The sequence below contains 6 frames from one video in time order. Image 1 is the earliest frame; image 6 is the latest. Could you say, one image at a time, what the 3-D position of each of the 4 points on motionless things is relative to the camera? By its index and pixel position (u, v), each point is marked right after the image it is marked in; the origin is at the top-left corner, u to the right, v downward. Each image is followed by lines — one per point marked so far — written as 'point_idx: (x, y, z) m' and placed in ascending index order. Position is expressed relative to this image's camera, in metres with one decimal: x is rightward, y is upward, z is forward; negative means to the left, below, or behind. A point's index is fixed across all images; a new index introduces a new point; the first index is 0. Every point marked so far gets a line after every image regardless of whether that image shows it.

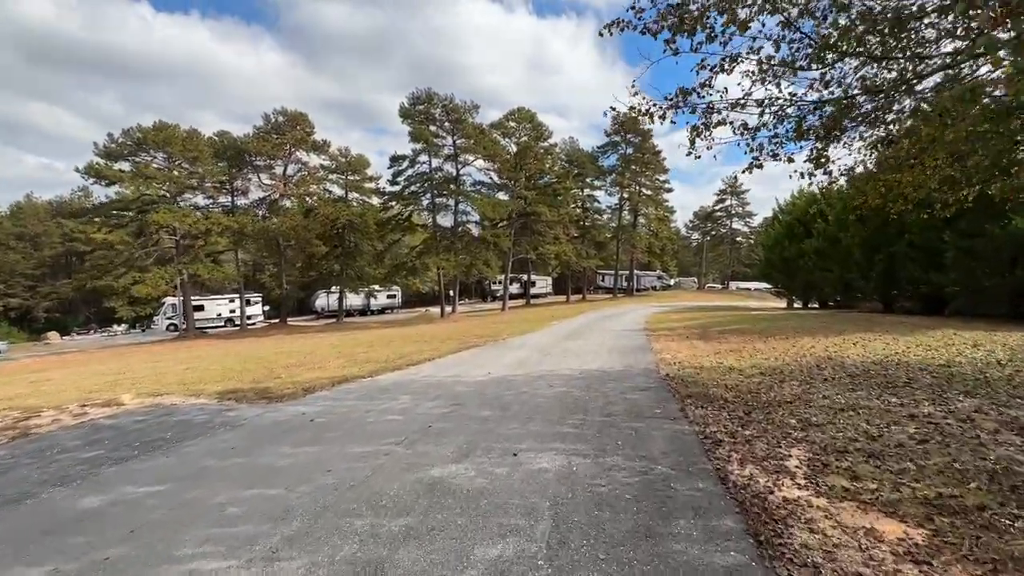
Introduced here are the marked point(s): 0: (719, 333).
0: (+6.7, -1.5, +15.7) m
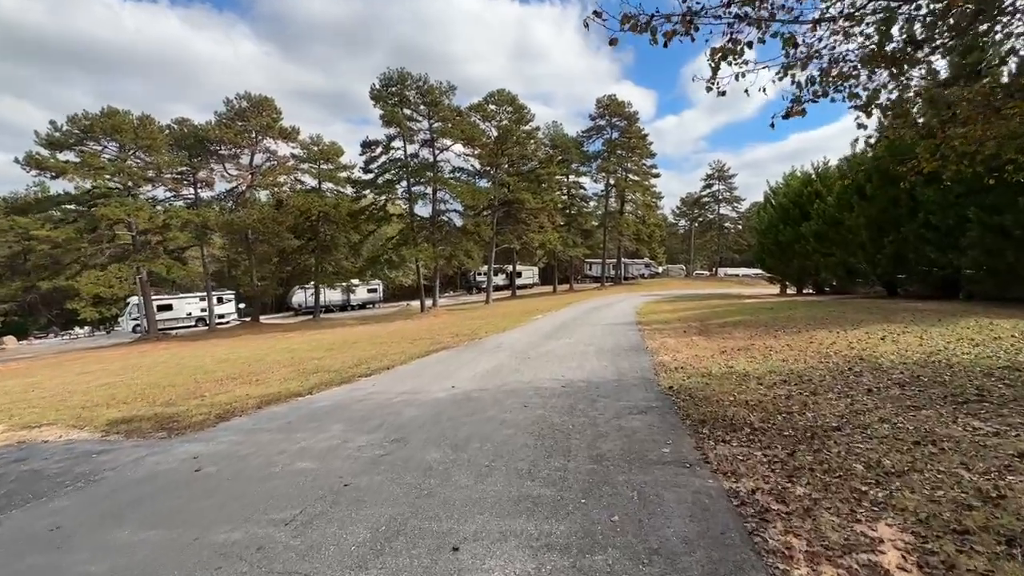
0: (+6.0, -1.1, +14.1) m
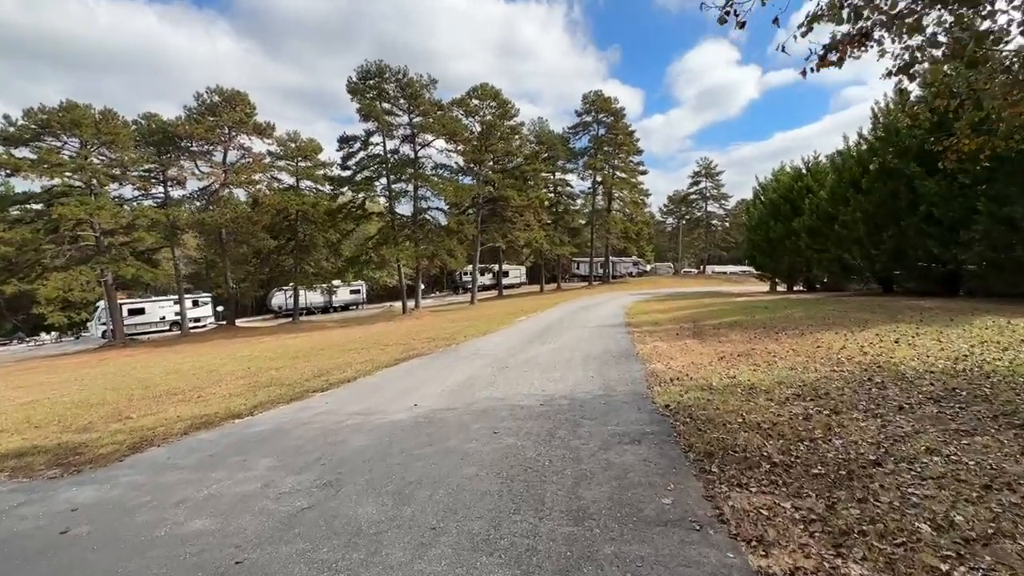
0: (+5.5, -1.1, +13.1) m
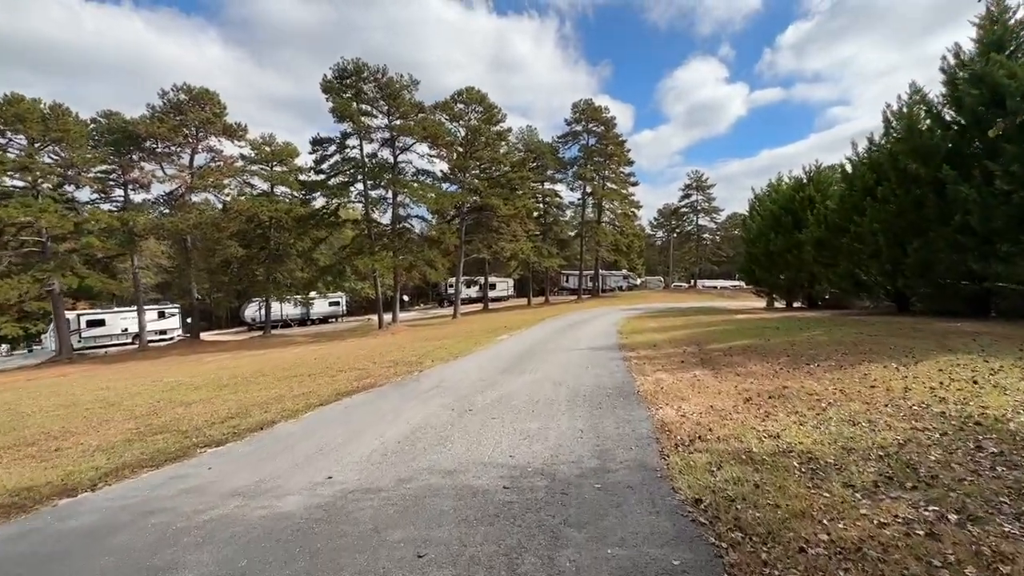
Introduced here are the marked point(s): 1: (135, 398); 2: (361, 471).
0: (+4.9, -1.5, +11.1) m
1: (-8.4, -2.5, +10.8) m
2: (-1.6, -1.9, +5.1) m
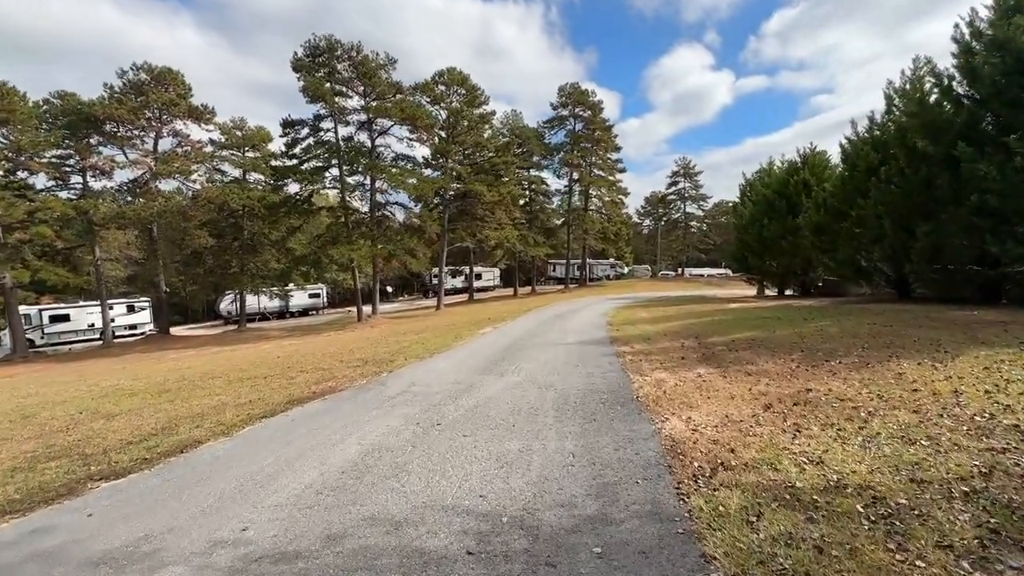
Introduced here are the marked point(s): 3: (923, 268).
0: (+4.5, -1.3, +9.9) m
1: (-8.8, -2.3, +9.3) m
2: (-1.8, -1.8, +3.8) m
3: (+12.9, +0.6, +15.2) m
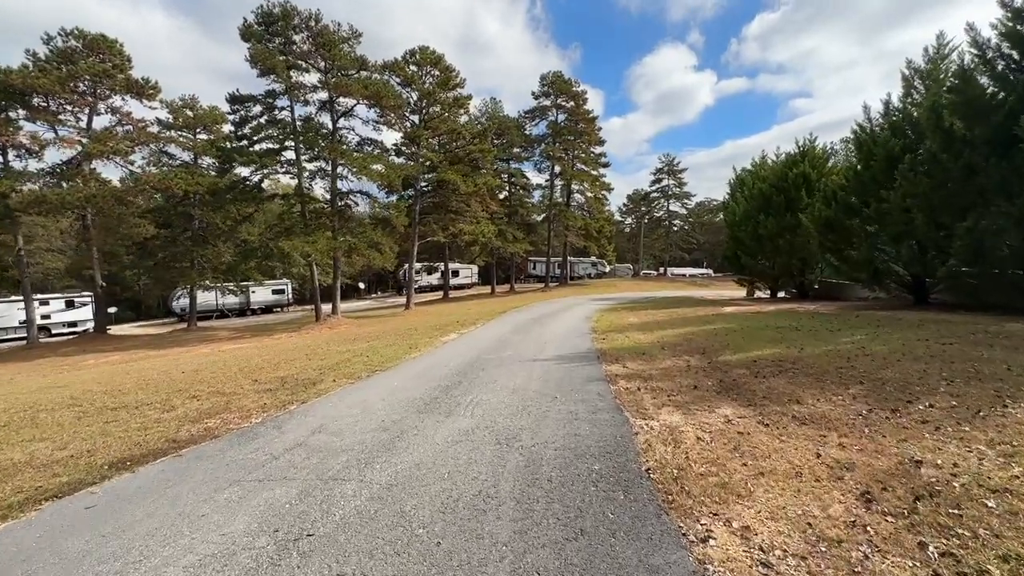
0: (+3.8, -1.4, +7.5) m
1: (-9.4, -2.3, +6.4) m
2: (-2.3, -1.9, +1.2) m
3: (+12.0, +0.5, +13.0) m
